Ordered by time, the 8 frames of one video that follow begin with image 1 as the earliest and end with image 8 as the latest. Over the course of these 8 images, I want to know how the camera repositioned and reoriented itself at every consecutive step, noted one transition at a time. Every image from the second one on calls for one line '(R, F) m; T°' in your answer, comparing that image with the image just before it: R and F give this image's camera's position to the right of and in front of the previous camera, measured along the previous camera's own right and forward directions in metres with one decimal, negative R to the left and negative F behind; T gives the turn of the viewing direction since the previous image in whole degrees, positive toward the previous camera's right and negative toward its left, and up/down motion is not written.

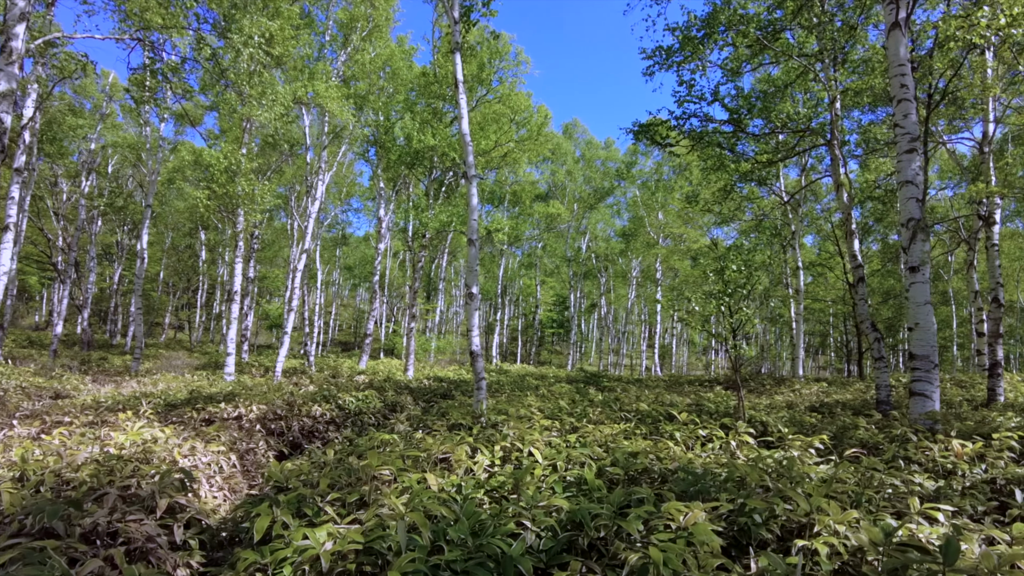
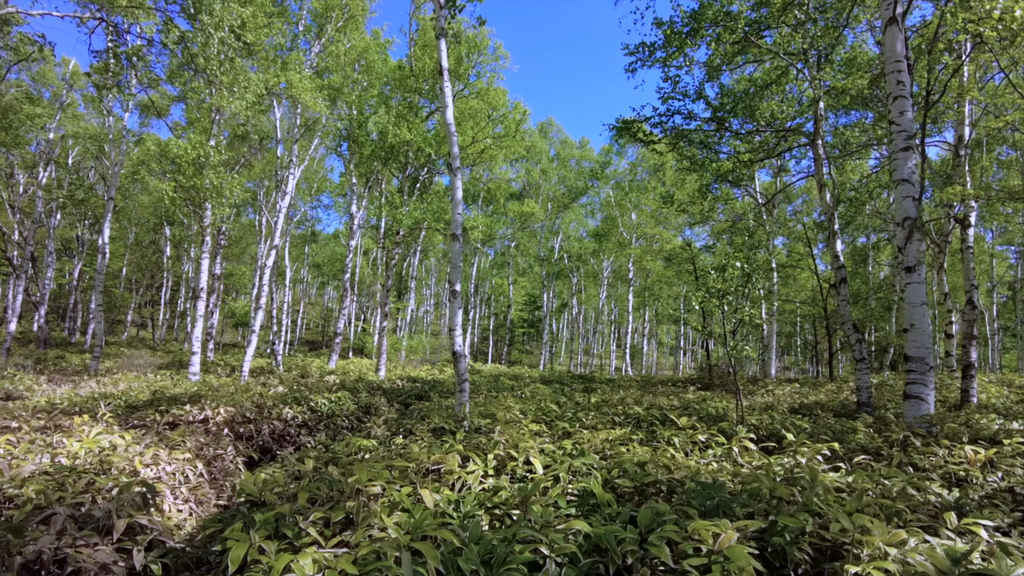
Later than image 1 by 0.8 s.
(-0.1, +0.2) m; +3°
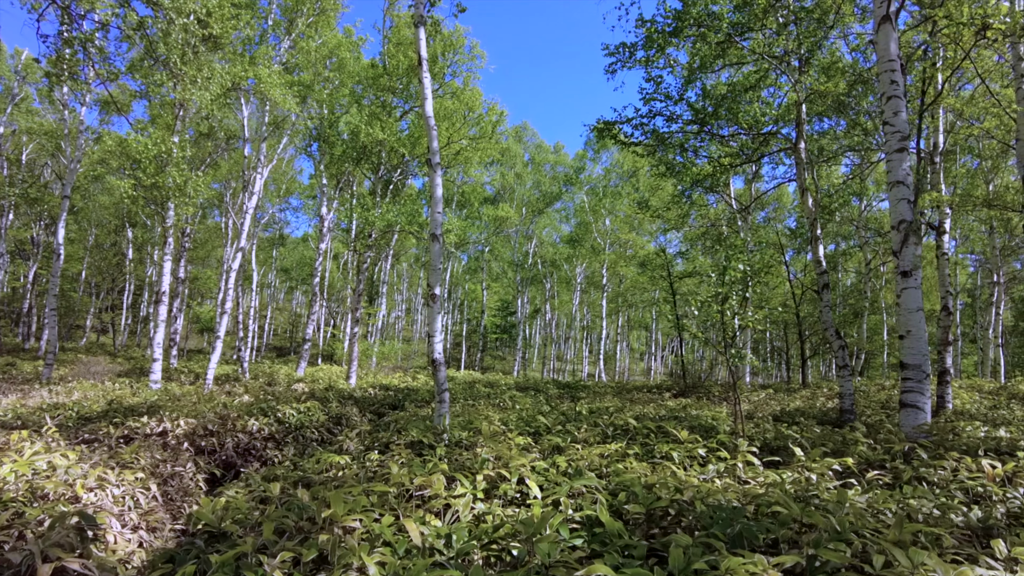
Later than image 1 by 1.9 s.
(-0.1, +0.3) m; +3°
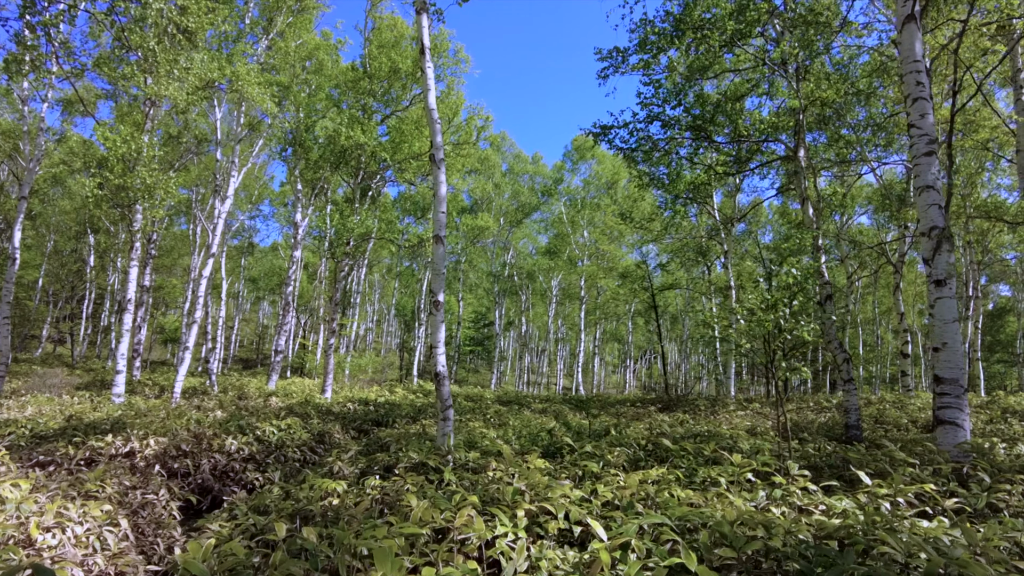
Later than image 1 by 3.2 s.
(-0.3, +0.3) m; +3°
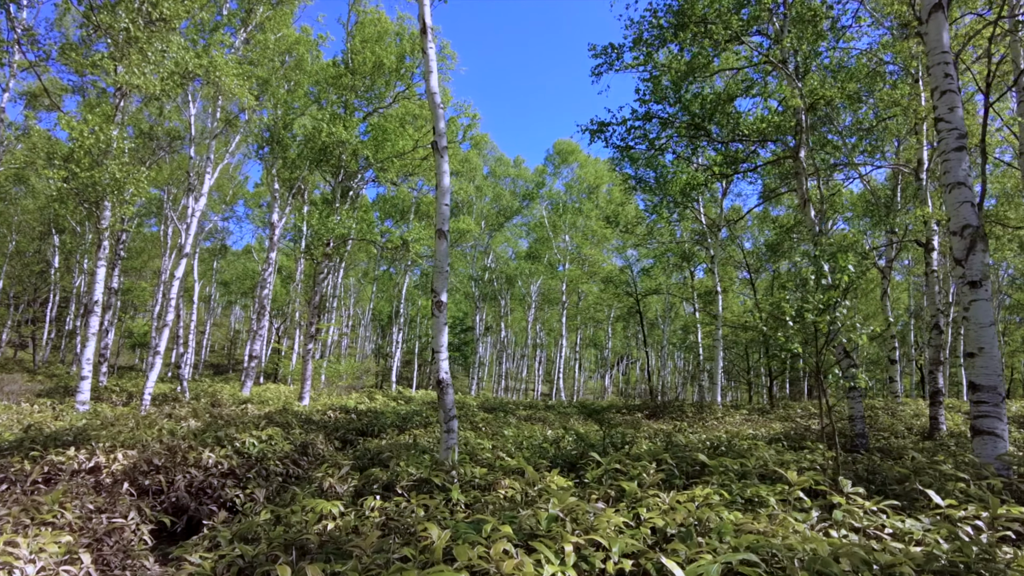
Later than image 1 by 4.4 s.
(-0.3, +0.3) m; +2°
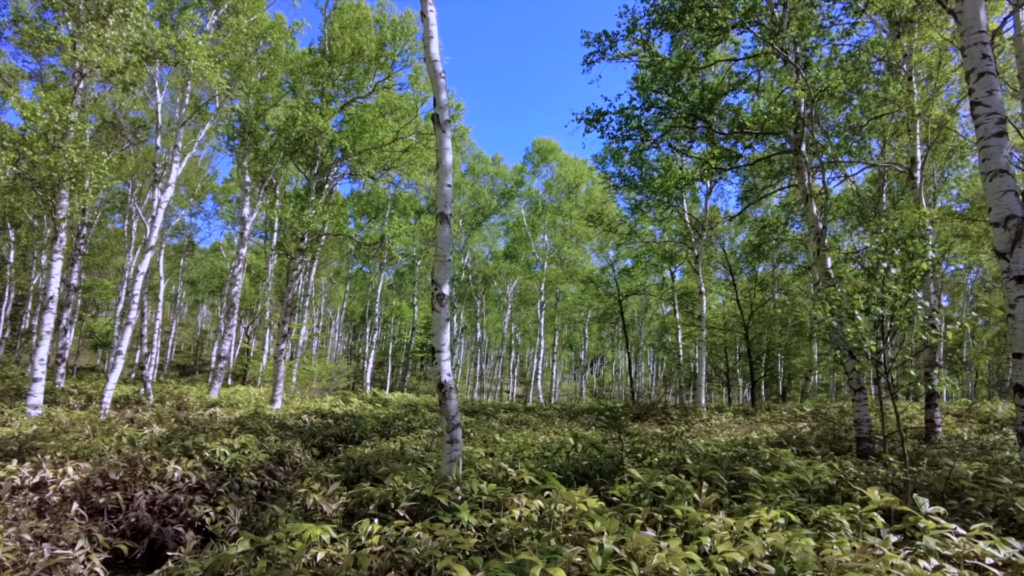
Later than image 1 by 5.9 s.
(-0.3, +0.4) m; +3°
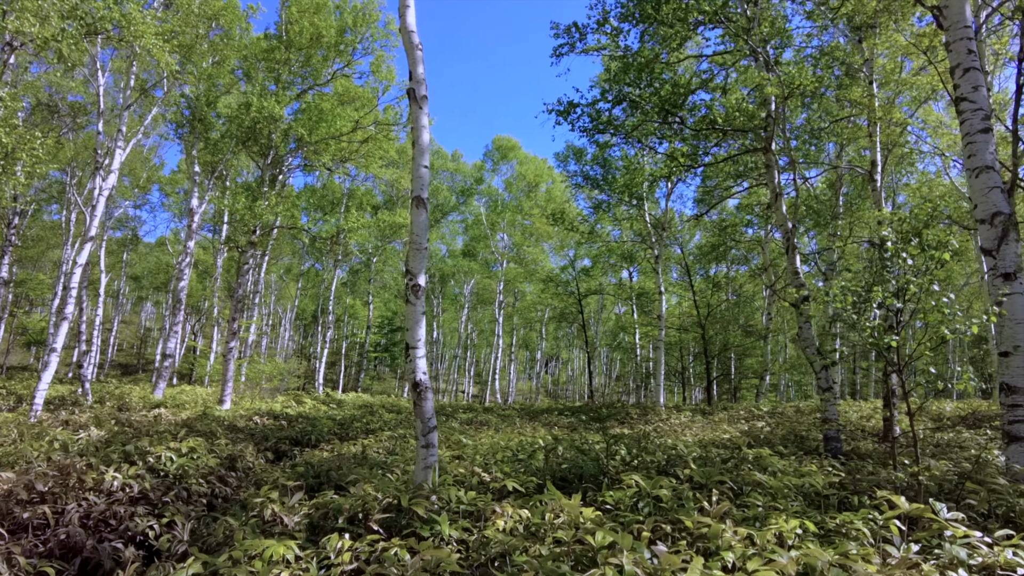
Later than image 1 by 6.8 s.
(-0.2, +0.3) m; +4°
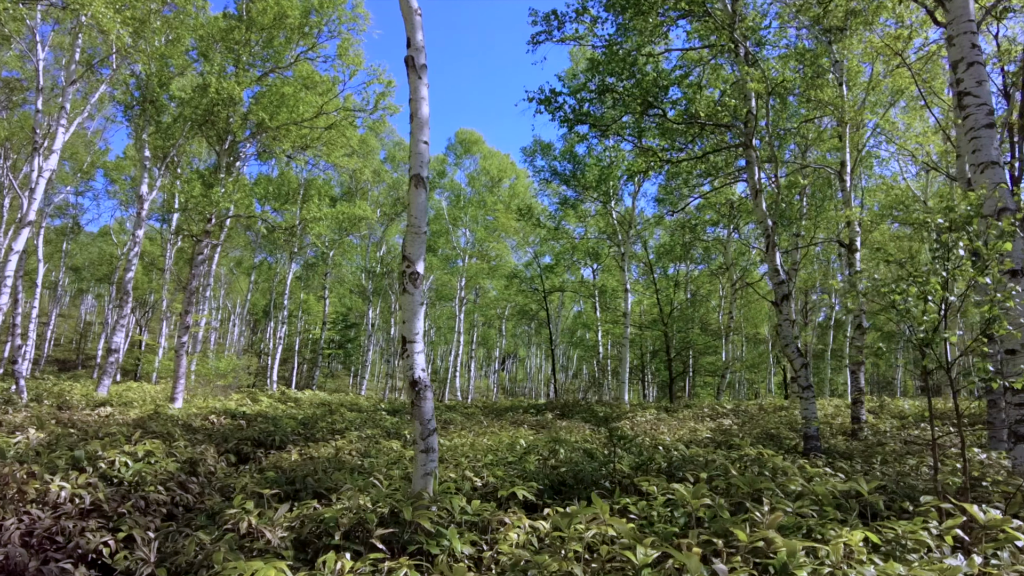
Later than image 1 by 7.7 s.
(-0.3, +0.3) m; +4°
